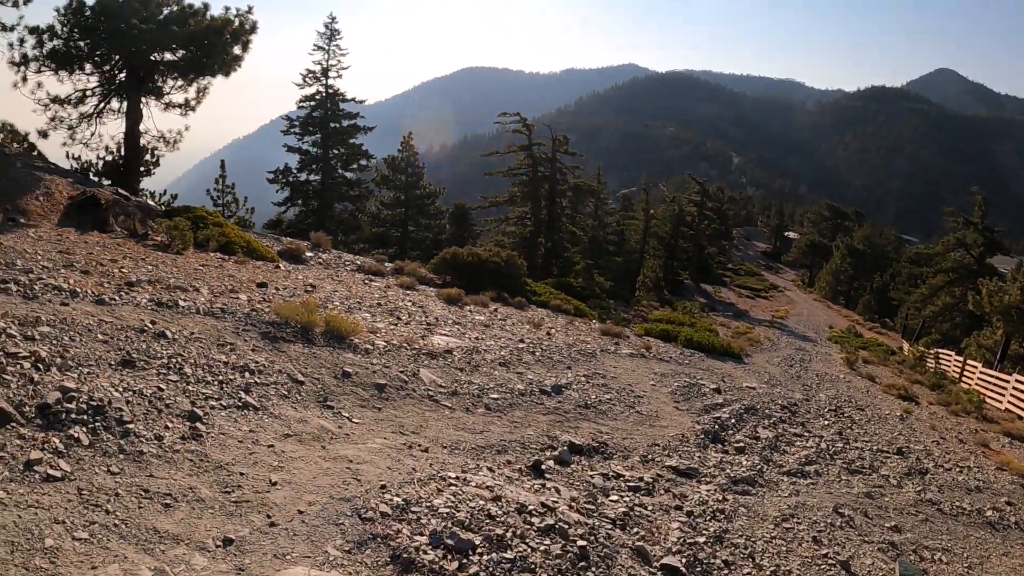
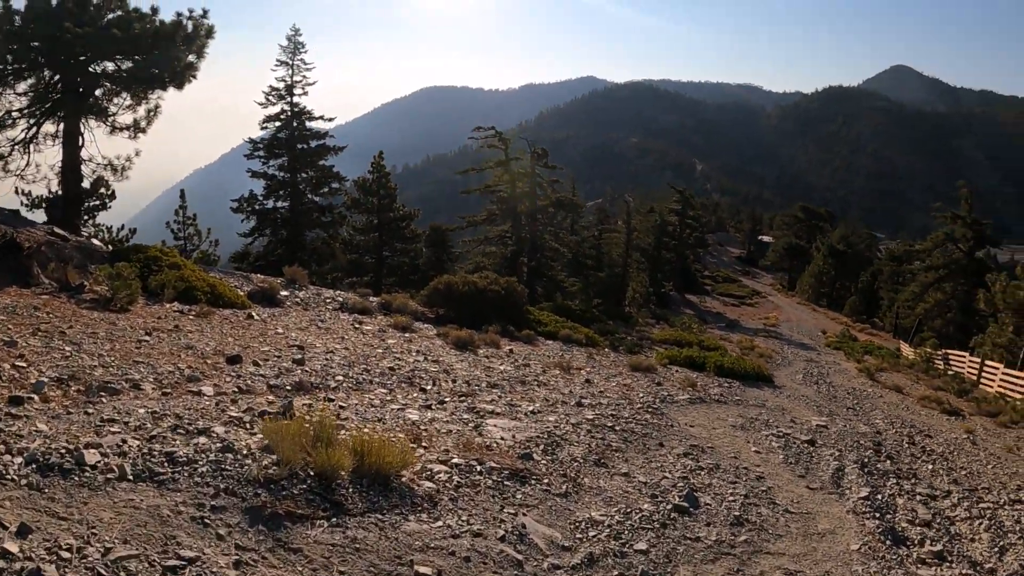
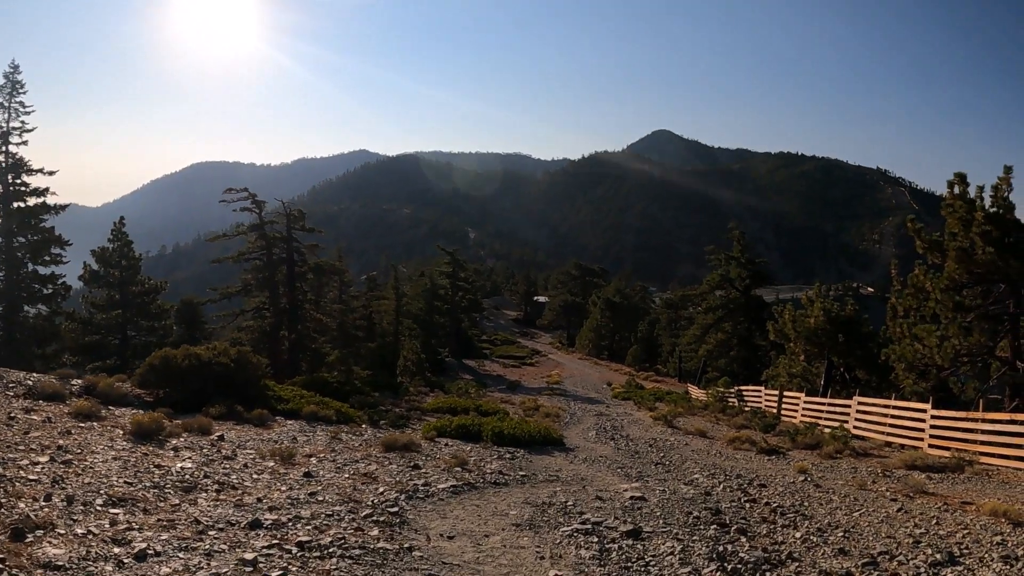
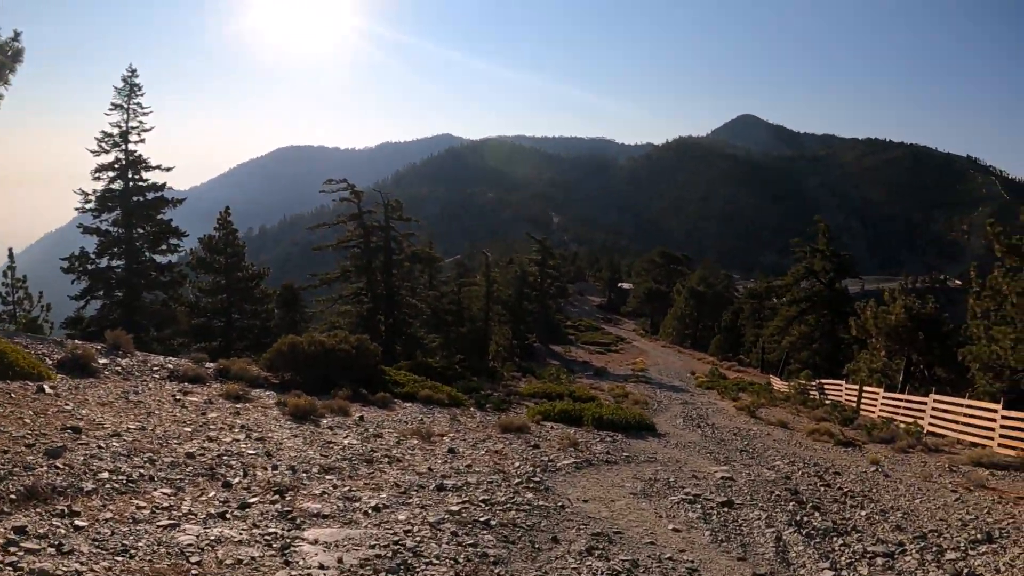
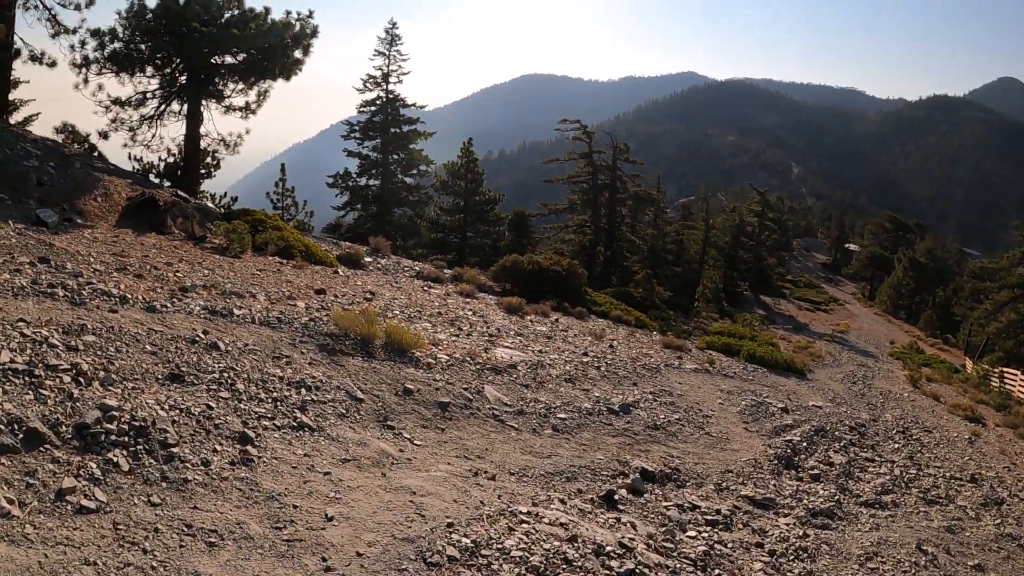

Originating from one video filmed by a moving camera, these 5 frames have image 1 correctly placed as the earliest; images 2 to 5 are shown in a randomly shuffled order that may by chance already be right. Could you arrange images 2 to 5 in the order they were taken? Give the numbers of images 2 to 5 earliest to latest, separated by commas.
5, 2, 4, 3
